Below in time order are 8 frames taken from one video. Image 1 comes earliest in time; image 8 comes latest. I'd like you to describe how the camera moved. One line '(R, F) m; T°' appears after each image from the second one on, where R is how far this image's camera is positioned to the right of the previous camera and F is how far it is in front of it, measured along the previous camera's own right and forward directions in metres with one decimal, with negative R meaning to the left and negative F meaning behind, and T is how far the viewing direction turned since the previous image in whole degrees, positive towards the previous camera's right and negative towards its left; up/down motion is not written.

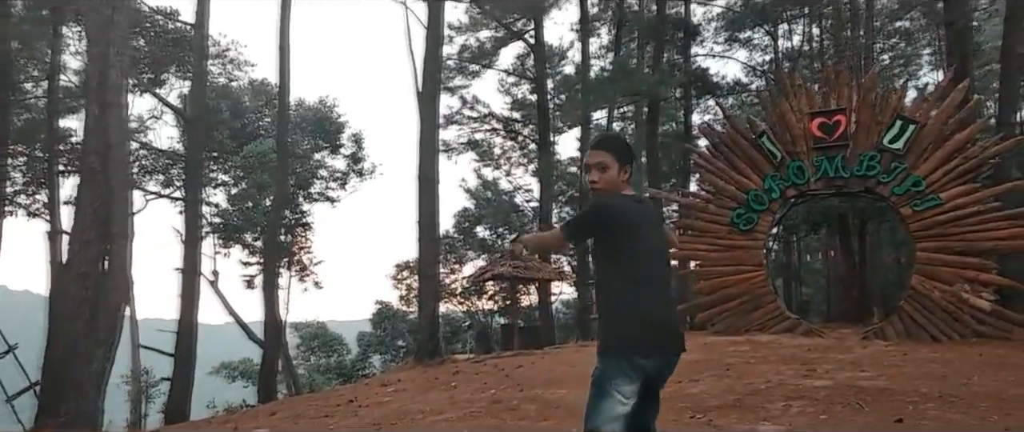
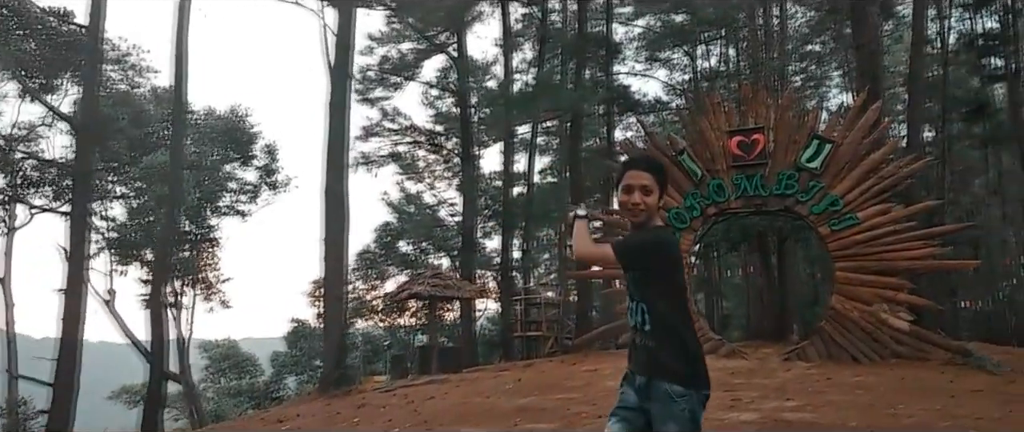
(+0.1, +0.6) m; +4°
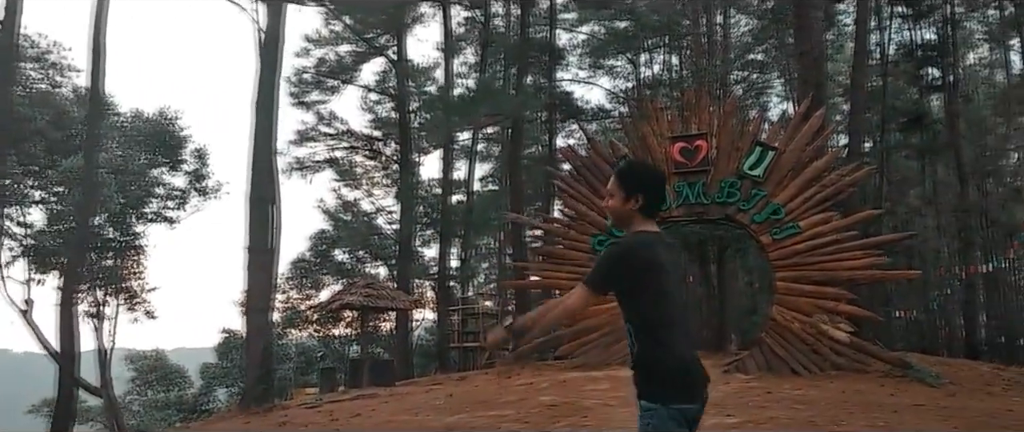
(+0.1, +0.4) m; +3°
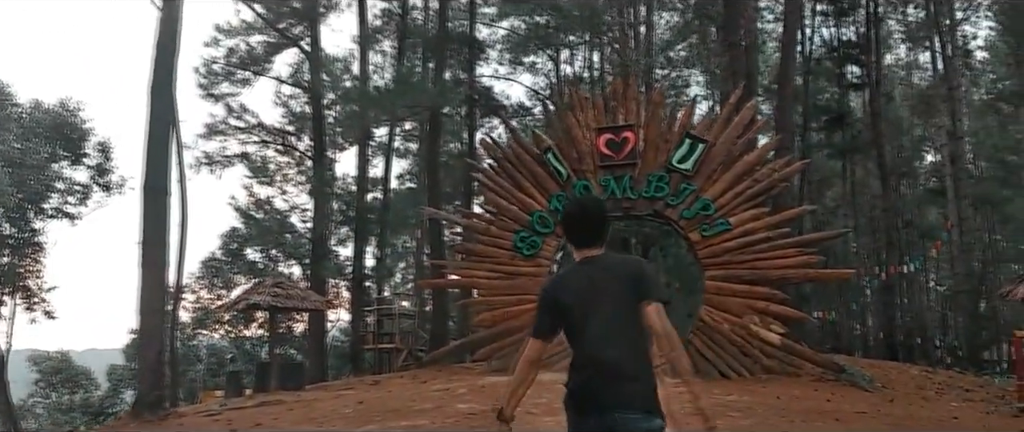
(0.0, +0.6) m; +5°
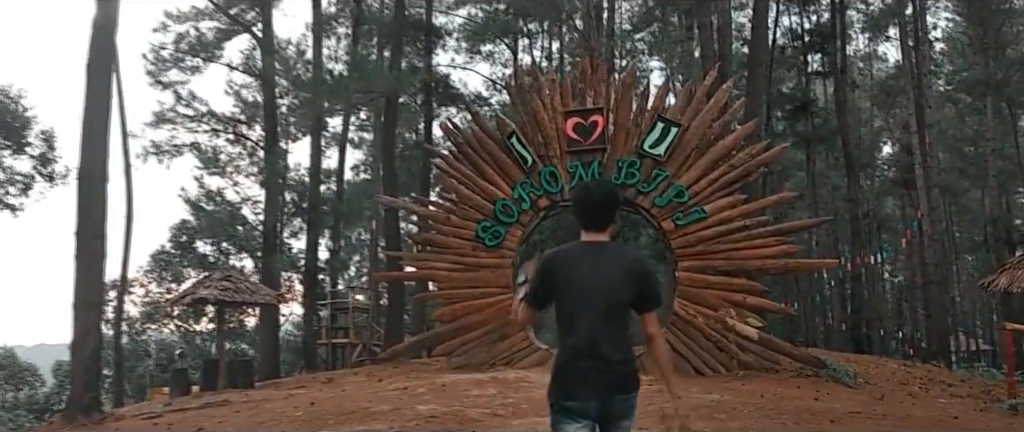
(-0.1, +0.6) m; +3°
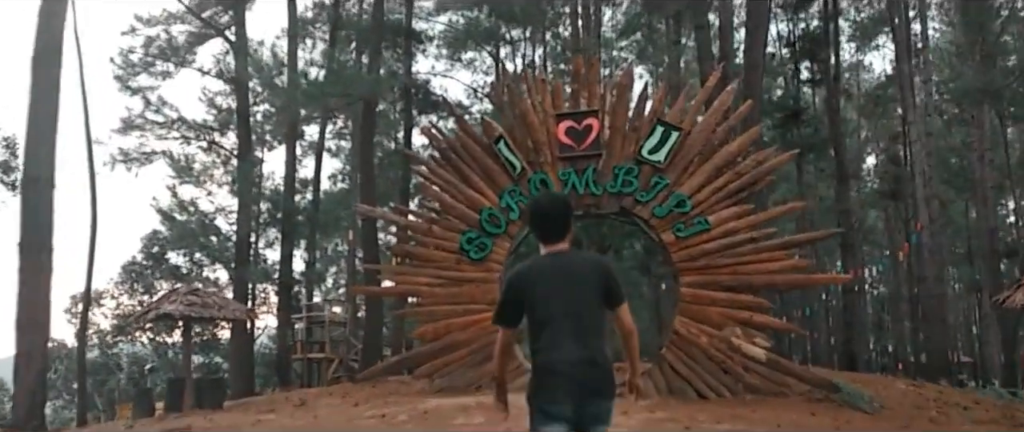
(-0.1, +0.8) m; +1°
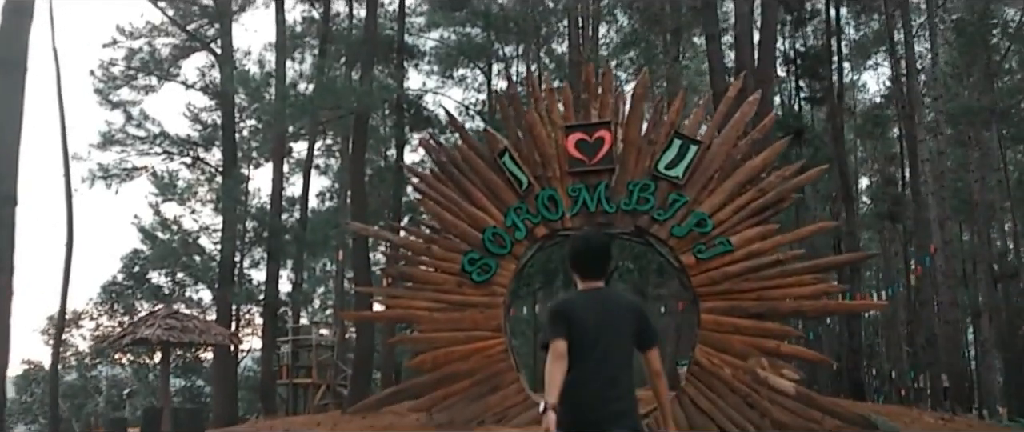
(-0.2, +0.7) m; +1°
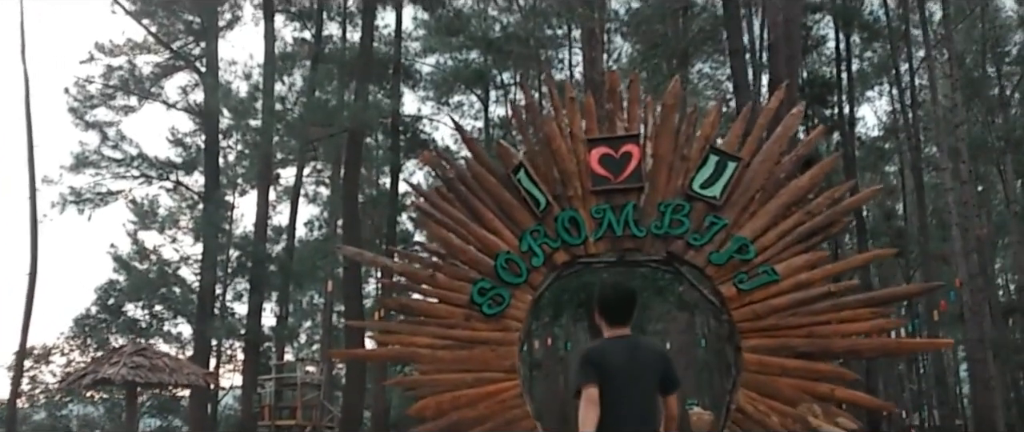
(-0.2, +1.0) m; +1°
